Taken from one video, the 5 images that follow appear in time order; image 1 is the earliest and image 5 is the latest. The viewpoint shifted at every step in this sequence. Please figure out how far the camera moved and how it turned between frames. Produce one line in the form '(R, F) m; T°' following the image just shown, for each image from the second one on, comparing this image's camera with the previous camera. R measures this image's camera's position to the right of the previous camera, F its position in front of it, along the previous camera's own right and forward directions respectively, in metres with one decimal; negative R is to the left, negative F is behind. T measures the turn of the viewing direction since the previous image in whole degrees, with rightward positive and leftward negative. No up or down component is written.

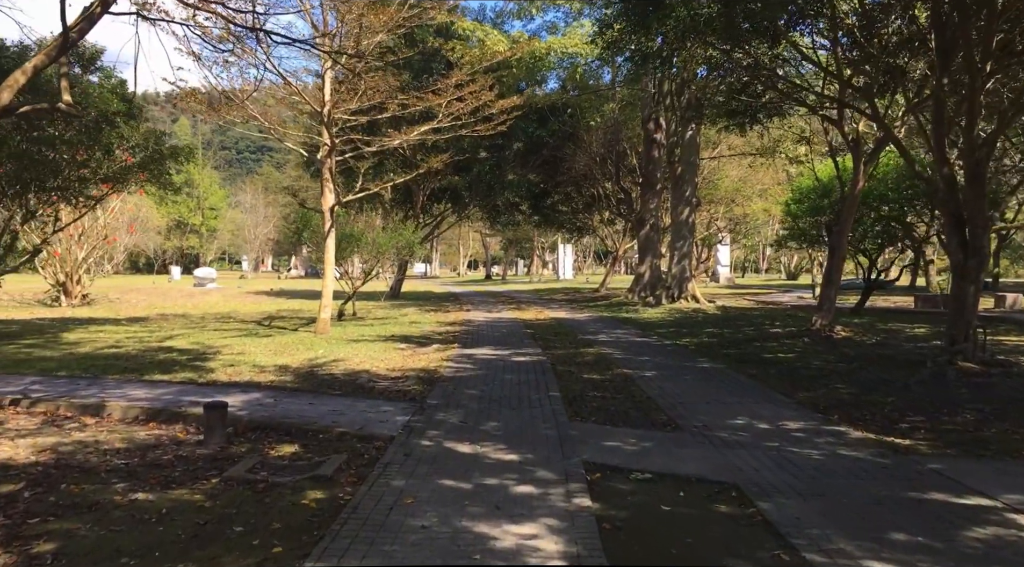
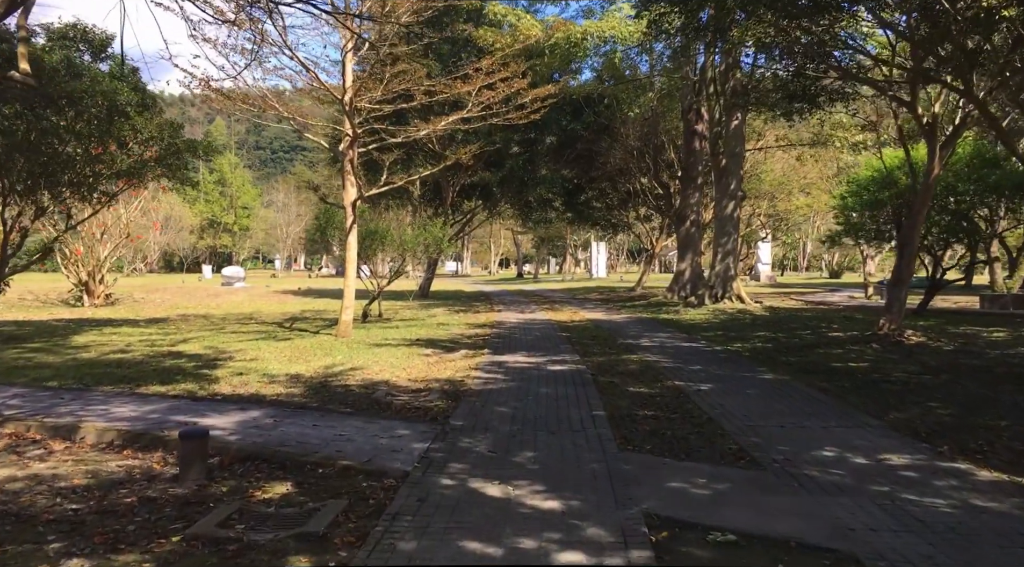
(0.0, +1.2) m; -2°
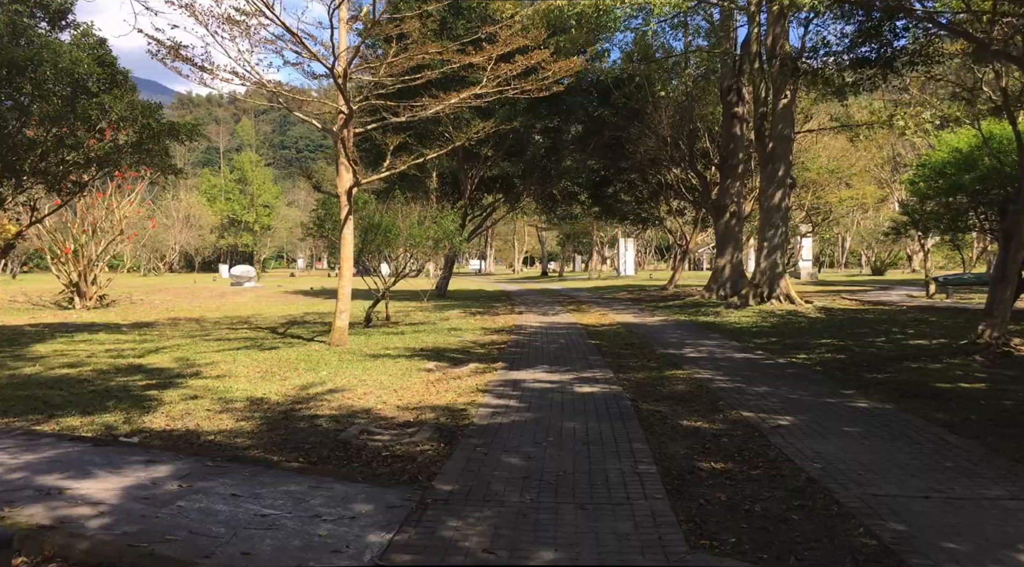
(+0.1, +2.2) m; -2°
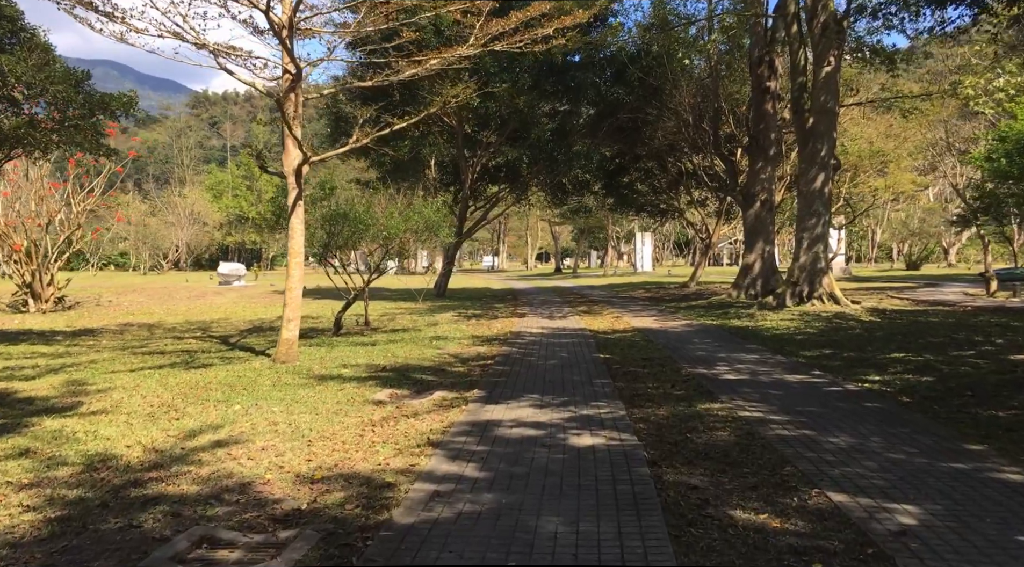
(+0.4, +2.7) m; -1°
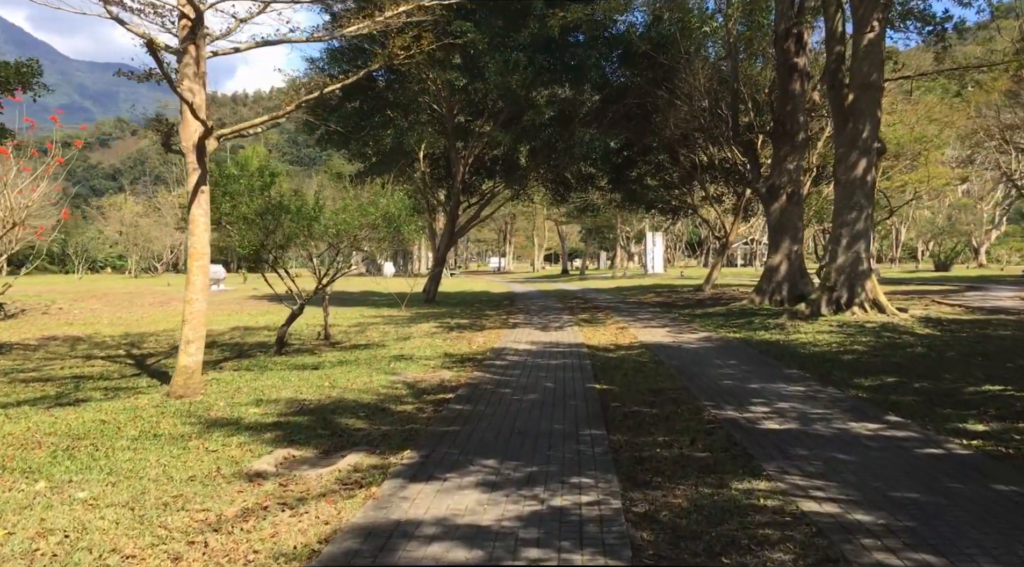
(+0.4, +2.6) m; -1°
